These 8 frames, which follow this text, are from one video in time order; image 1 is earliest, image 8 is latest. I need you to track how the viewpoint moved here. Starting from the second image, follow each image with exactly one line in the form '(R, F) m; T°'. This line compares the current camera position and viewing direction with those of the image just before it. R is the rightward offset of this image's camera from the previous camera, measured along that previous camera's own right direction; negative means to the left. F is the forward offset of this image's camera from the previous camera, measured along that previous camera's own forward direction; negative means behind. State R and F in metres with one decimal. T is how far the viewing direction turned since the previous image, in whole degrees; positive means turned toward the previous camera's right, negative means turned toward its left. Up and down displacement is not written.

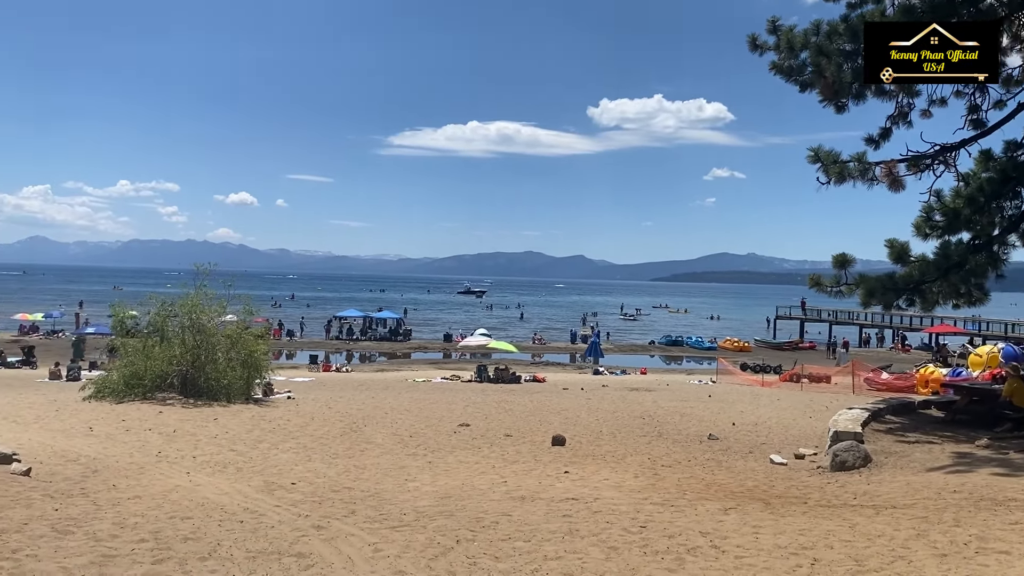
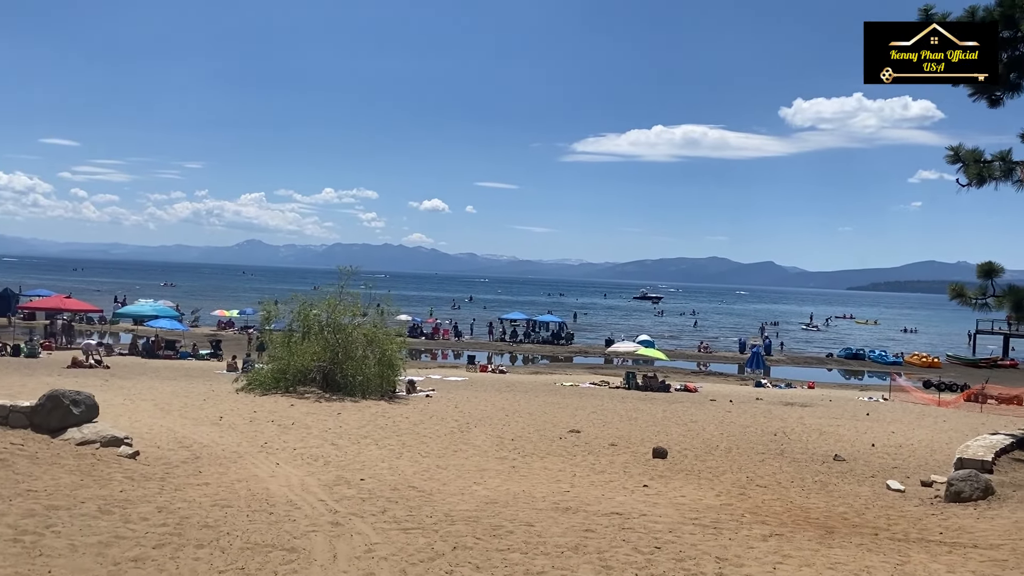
(+1.1, +0.2) m; -12°
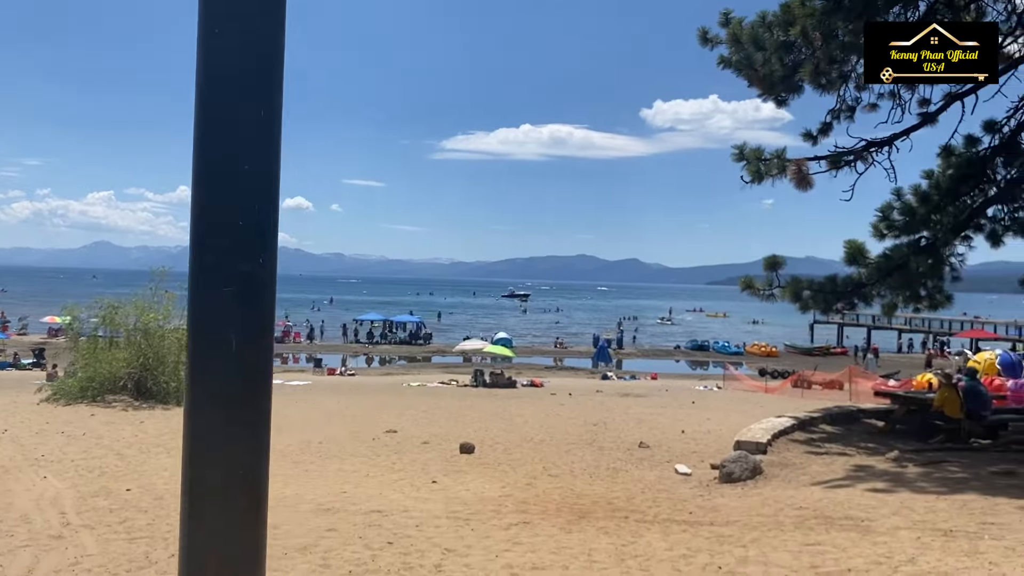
(+0.9, 0.0) m; +8°
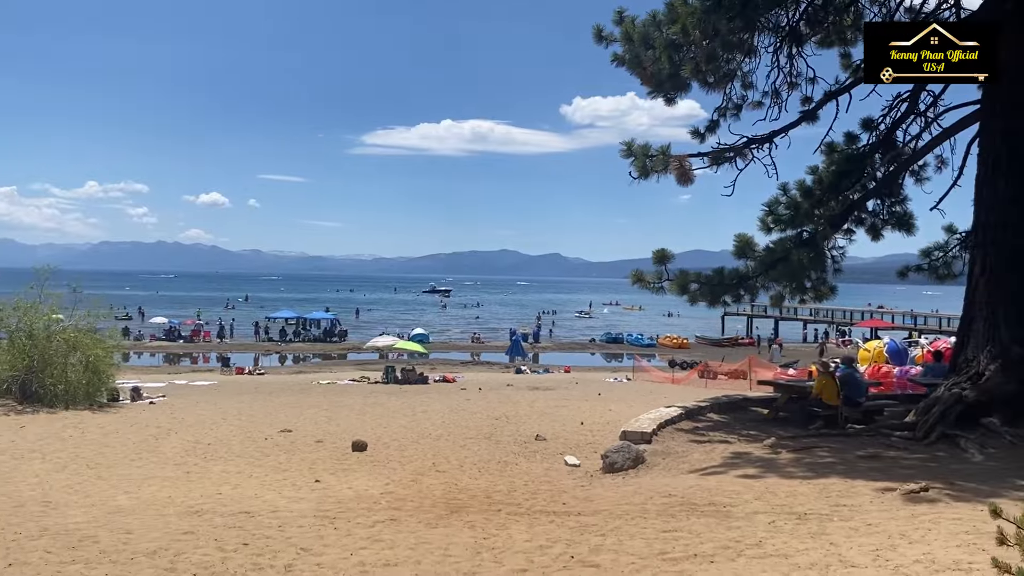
(+0.4, 0.0) m; +5°
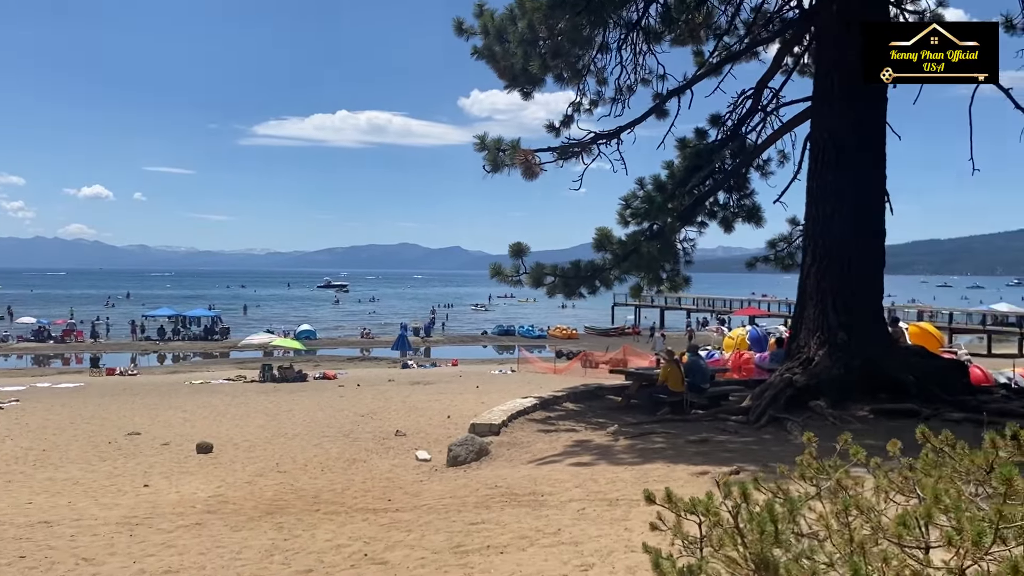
(+0.7, 0.0) m; +6°
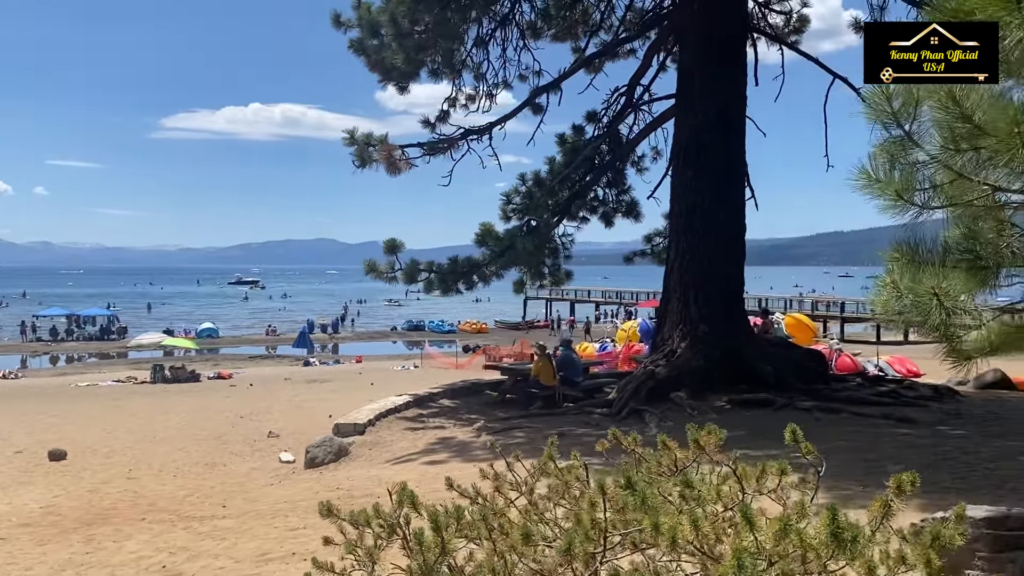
(+0.7, 0.0) m; +5°
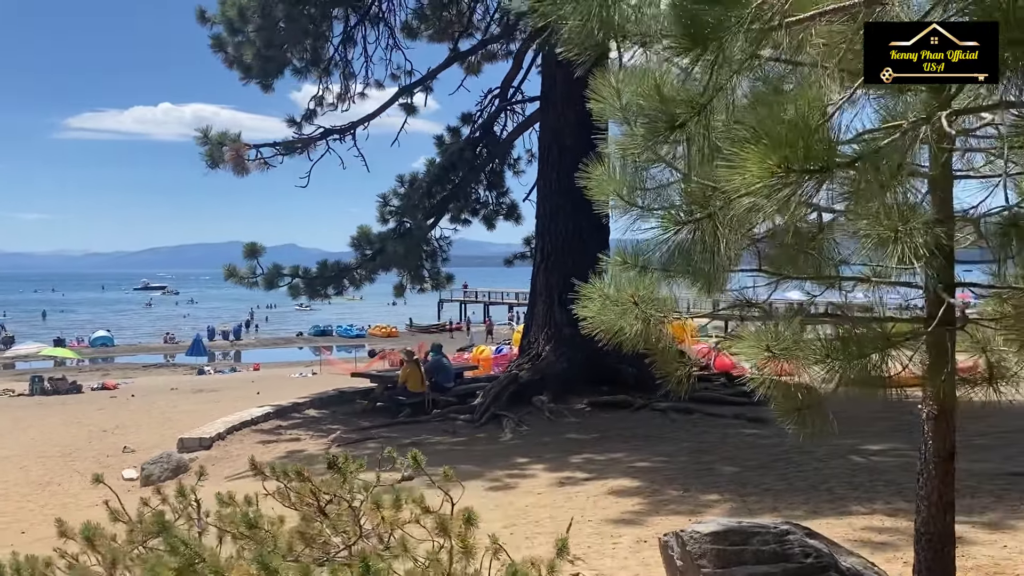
(+0.8, +0.2) m; +5°
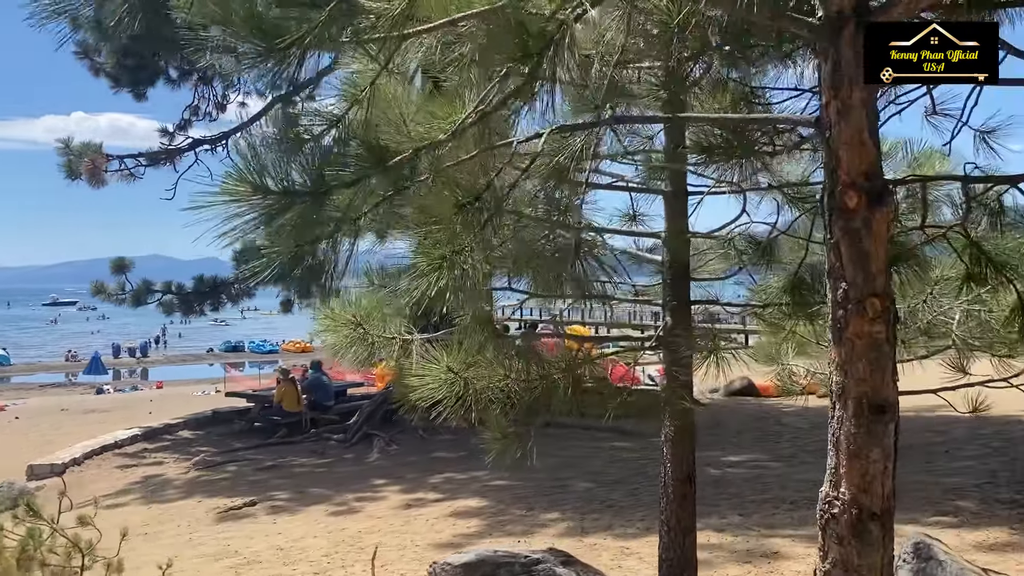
(+0.7, +0.1) m; +4°
